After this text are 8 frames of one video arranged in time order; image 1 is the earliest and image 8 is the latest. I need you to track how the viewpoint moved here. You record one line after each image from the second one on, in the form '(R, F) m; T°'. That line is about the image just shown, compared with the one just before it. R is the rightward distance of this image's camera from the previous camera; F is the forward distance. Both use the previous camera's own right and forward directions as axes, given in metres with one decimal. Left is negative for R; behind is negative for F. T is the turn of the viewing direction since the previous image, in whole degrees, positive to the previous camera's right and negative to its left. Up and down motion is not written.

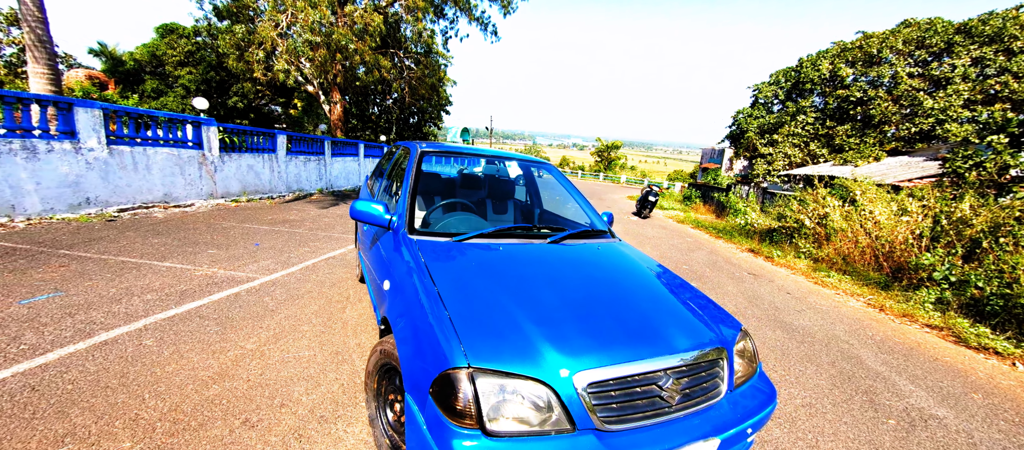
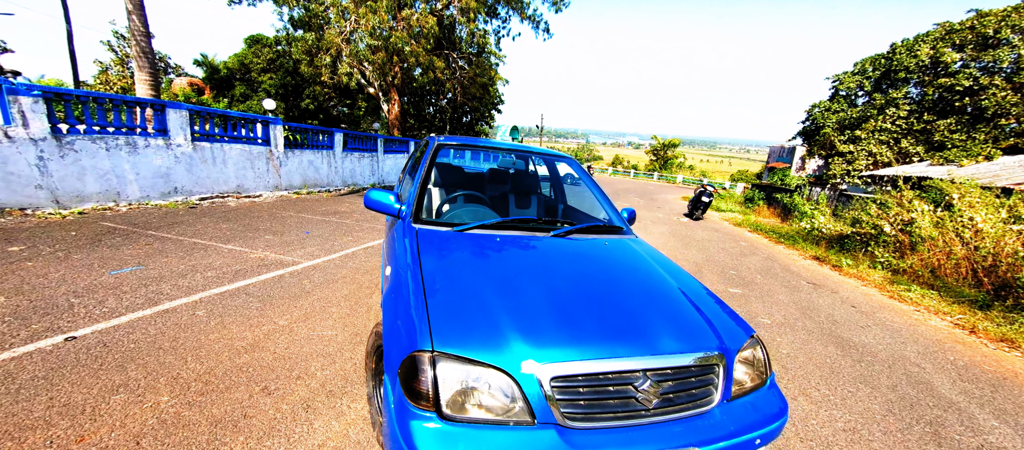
(+0.2, 0.0) m; -8°
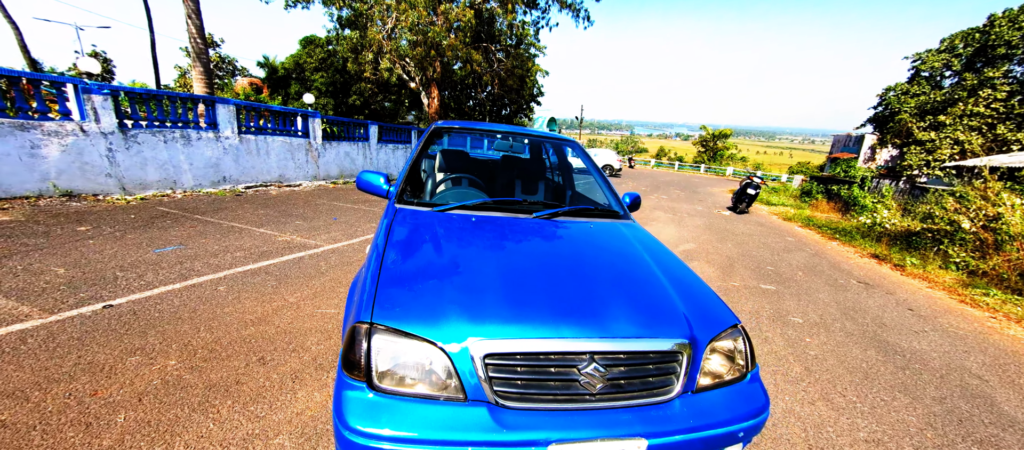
(+0.3, +0.1) m; -6°
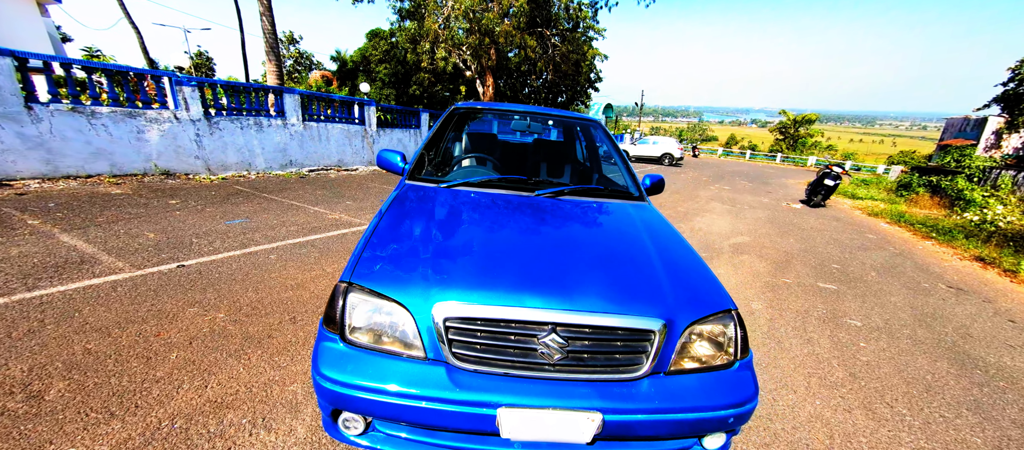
(+0.2, 0.0) m; -8°
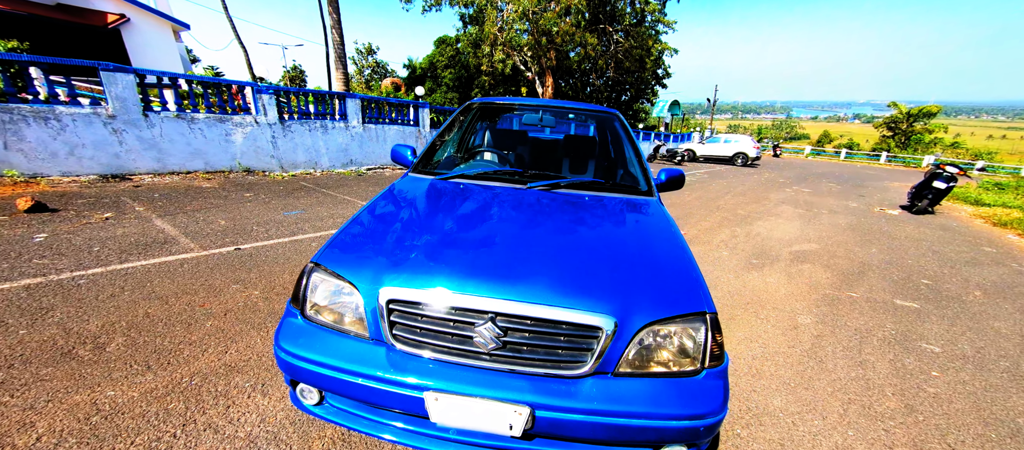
(+0.3, 0.0) m; -9°
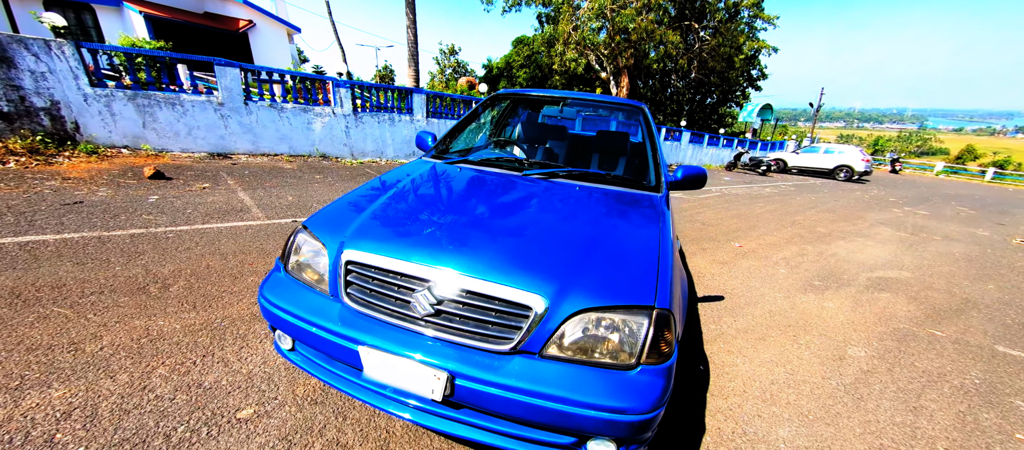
(+0.3, 0.0) m; -10°
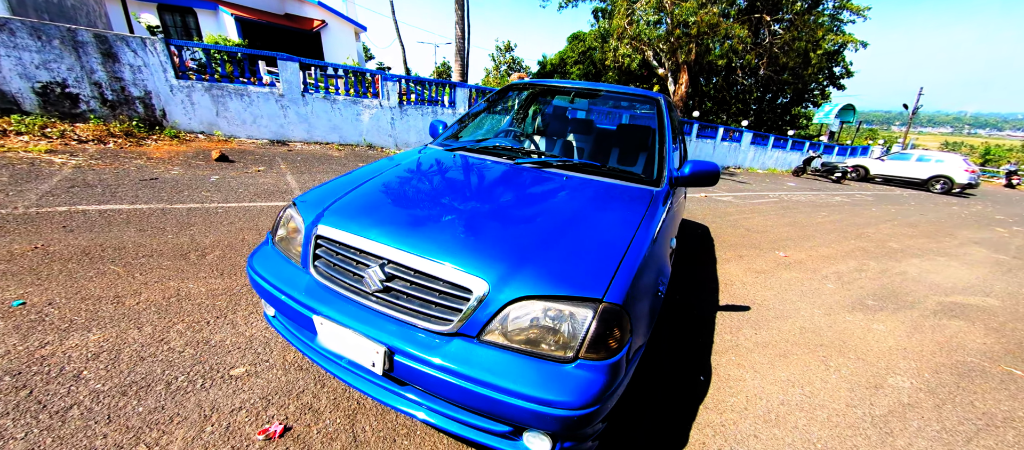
(+0.3, 0.0) m; -7°
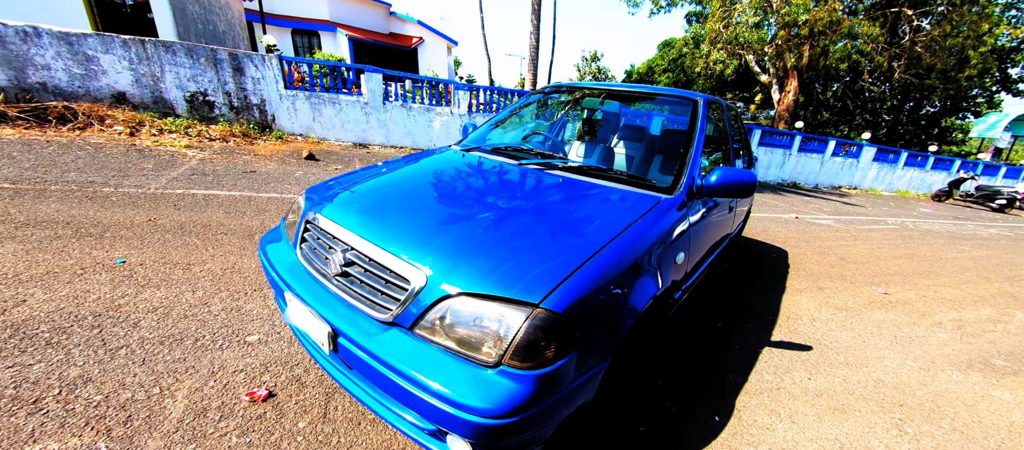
(+0.3, +0.1) m; -12°
